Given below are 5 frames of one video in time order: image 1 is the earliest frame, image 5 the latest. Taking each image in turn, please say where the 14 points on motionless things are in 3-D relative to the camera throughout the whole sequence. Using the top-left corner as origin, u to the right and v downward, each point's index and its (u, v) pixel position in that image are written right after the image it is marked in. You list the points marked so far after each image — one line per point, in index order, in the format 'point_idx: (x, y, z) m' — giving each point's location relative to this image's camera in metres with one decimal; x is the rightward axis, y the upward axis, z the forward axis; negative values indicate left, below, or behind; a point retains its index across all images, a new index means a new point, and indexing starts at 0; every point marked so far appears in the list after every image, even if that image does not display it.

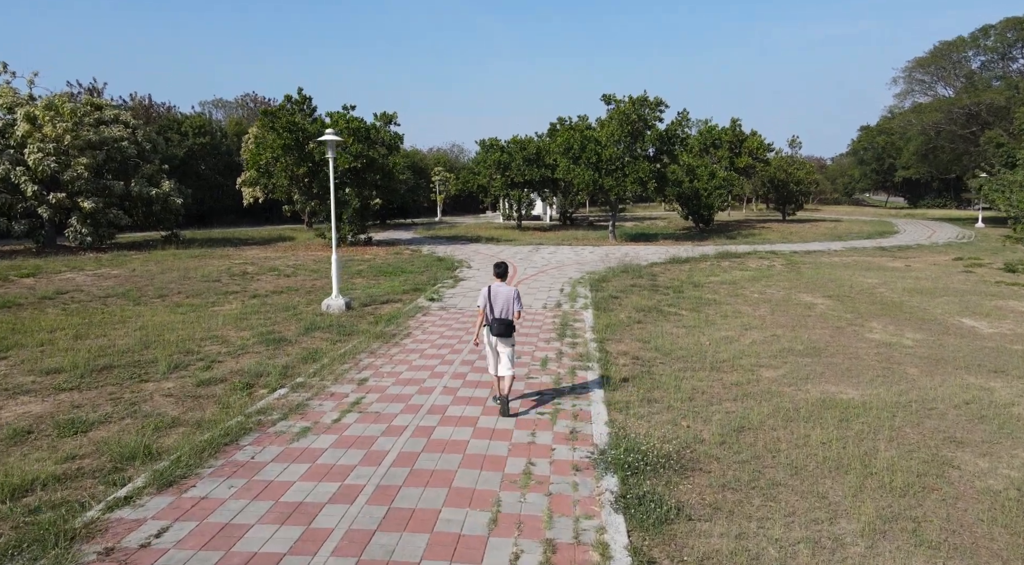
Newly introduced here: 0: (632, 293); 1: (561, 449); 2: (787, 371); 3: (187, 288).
0: (+2.1, -0.2, +11.1) m
1: (+0.3, -1.1, +4.1) m
2: (+2.6, -0.9, +6.3) m
3: (-5.9, -0.1, +11.8) m
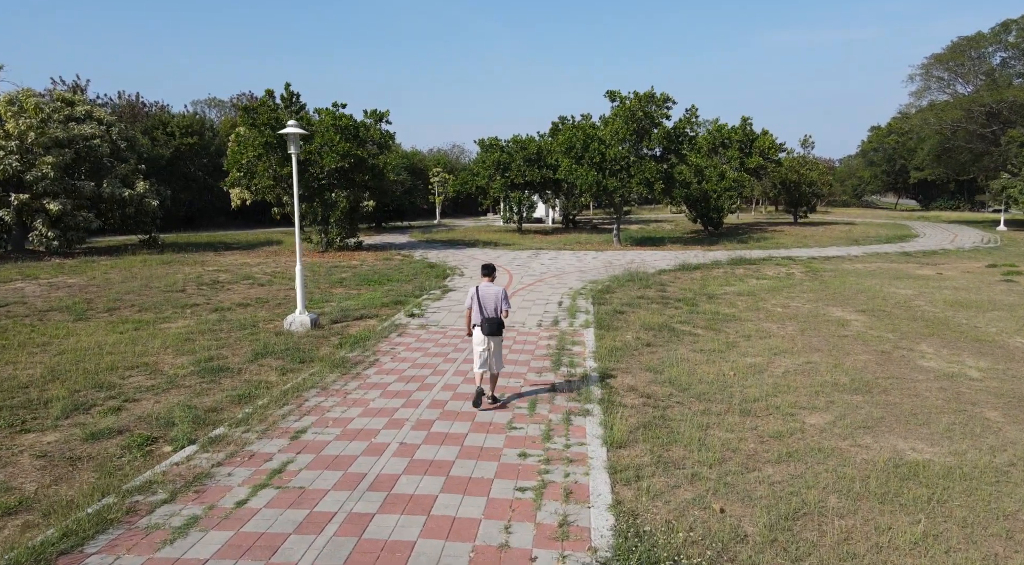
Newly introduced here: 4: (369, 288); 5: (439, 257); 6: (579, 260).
0: (+1.9, -0.4, +9.9) m
1: (+0.1, -1.2, +2.9) m
2: (+2.5, -1.0, +5.0) m
3: (-6.0, -0.3, +10.6) m
4: (-2.8, -0.1, +12.6) m
5: (-2.0, +0.7, +17.8) m
6: (+1.7, +0.6, +16.6) m
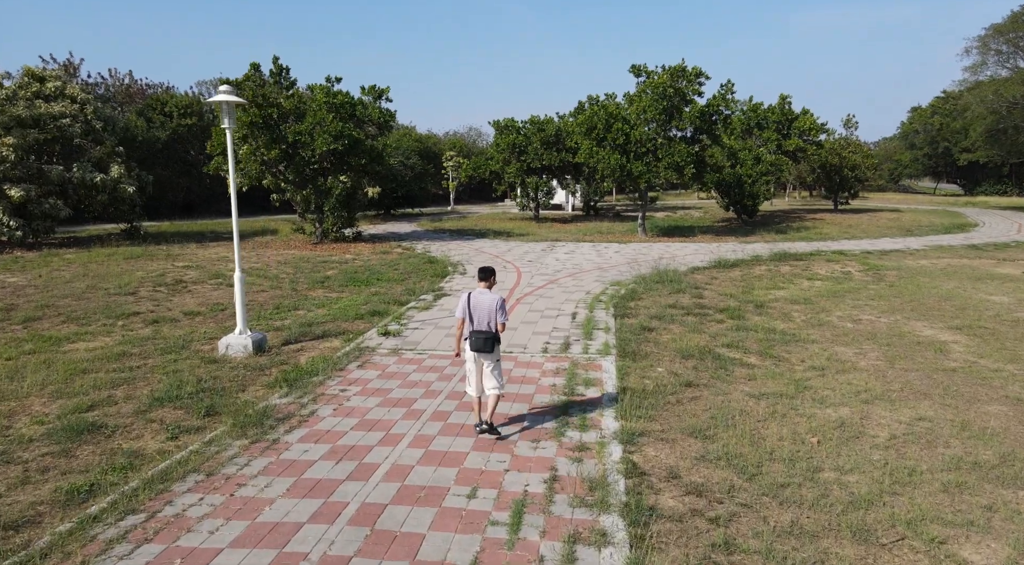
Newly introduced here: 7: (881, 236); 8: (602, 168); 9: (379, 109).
0: (+2.0, -0.5, +7.9) m
1: (-0.1, -1.5, +1.0) m
2: (+2.3, -1.2, +3.1) m
3: (-5.9, -0.3, +8.9) m
4: (-2.6, -0.1, +10.8) m
5: (-1.7, +0.8, +16.0) m
6: (+1.9, +0.6, +14.7) m
7: (+11.0, +1.4, +19.5) m
8: (+2.5, +3.2, +18.5) m
9: (-3.6, +4.7, +17.5) m
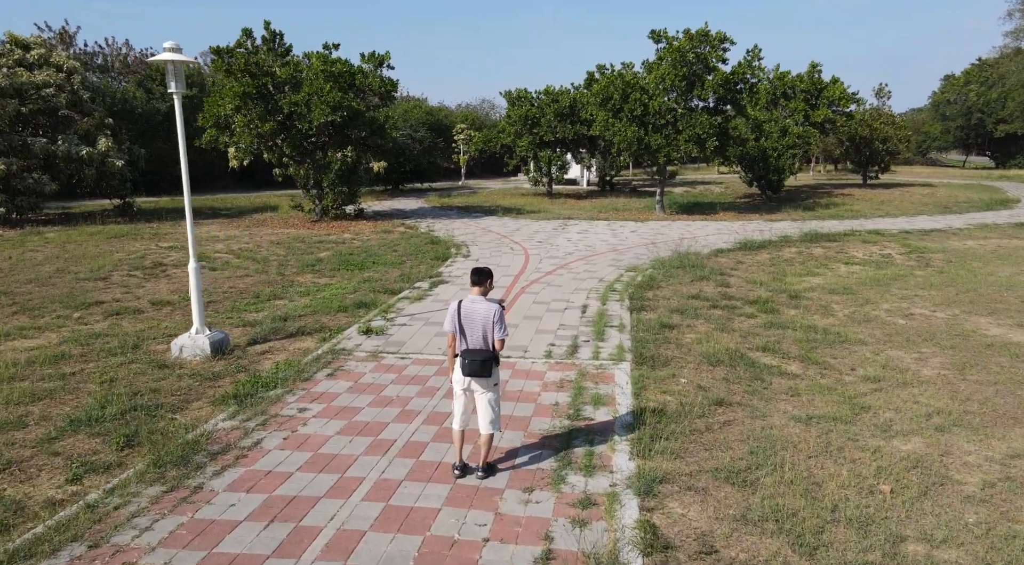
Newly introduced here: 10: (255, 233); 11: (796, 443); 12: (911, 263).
0: (+2.0, -0.4, +6.9) m
1: (-0.2, -1.6, +0.1) m
2: (+2.2, -1.3, +2.1) m
3: (-5.9, -0.2, +8.1) m
4: (-2.5, +0.1, +9.9) m
5: (-1.5, +1.2, +15.0) m
6: (+2.1, +1.0, +13.6) m
7: (+11.2, +1.9, +18.2) m
8: (+2.8, +3.8, +17.3) m
9: (-3.3, +5.2, +16.4) m
10: (-5.6, +1.1, +14.3) m
11: (+1.7, -1.0, +4.0) m
12: (+6.4, +0.3, +10.5) m
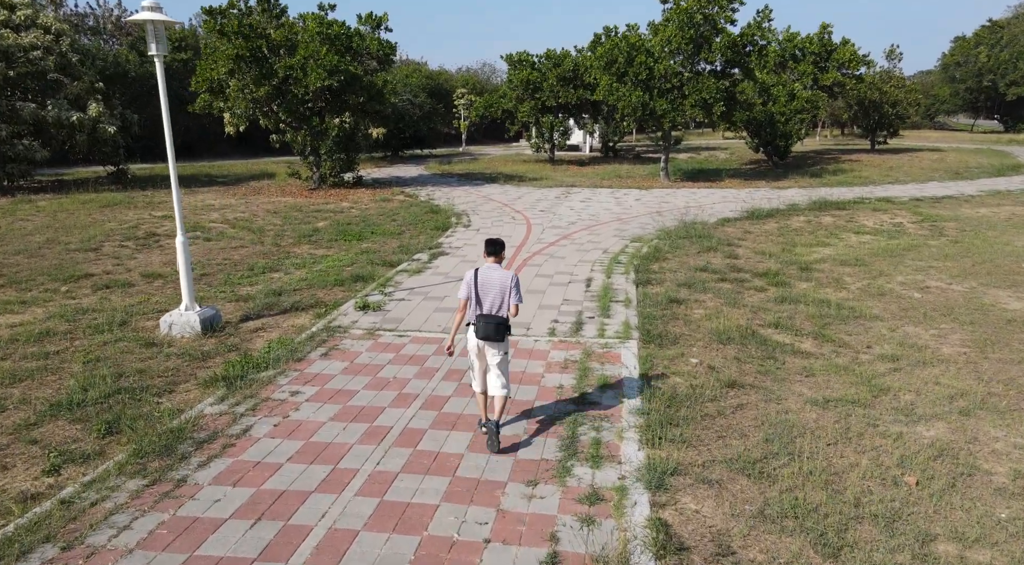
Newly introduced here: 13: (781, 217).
0: (+2.0, -0.1, +6.7) m
1: (-0.2, -1.7, 0.0) m
2: (+2.3, -1.3, +1.9) m
3: (-5.9, +0.2, +7.8) m
4: (-2.5, +0.5, +9.6) m
5: (-1.4, +1.9, +14.7) m
6: (+2.2, +1.6, +13.3) m
7: (+11.3, +2.8, +17.8) m
8: (+2.9, +4.6, +16.9) m
9: (-3.3, +5.9, +15.9) m
10: (-5.6, +1.7, +14.0) m
11: (+1.8, -0.8, +3.8) m
12: (+6.4, +0.8, +10.2) m
13: (+4.8, +1.2, +11.8) m
